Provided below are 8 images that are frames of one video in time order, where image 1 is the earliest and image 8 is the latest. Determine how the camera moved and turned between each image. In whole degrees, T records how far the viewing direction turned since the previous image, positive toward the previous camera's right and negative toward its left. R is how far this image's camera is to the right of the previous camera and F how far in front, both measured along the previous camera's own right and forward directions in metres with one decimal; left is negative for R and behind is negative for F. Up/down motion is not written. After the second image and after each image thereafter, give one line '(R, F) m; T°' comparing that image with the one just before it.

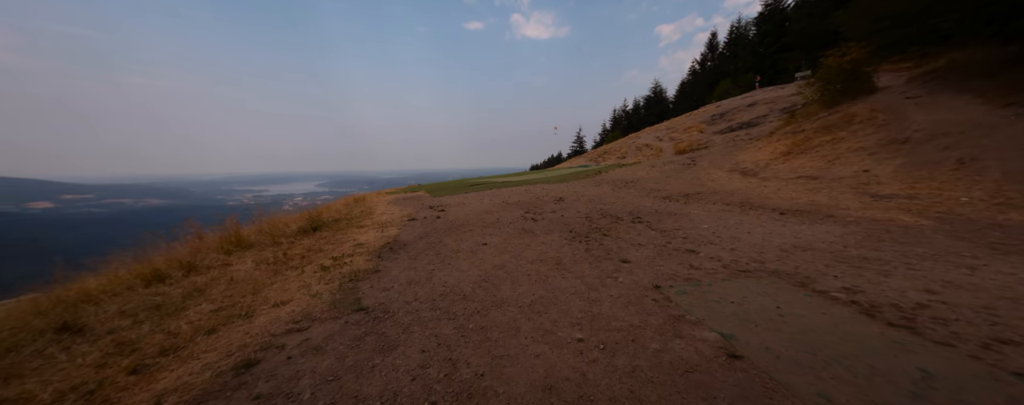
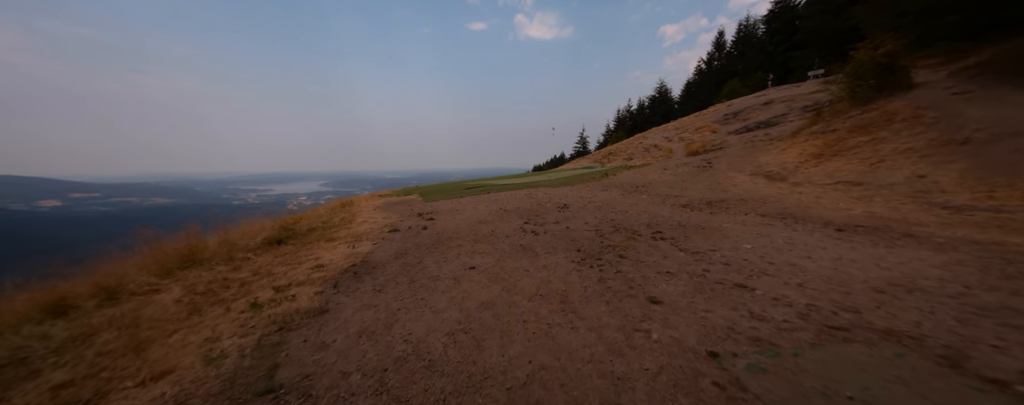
(+0.2, +1.5) m; 0°
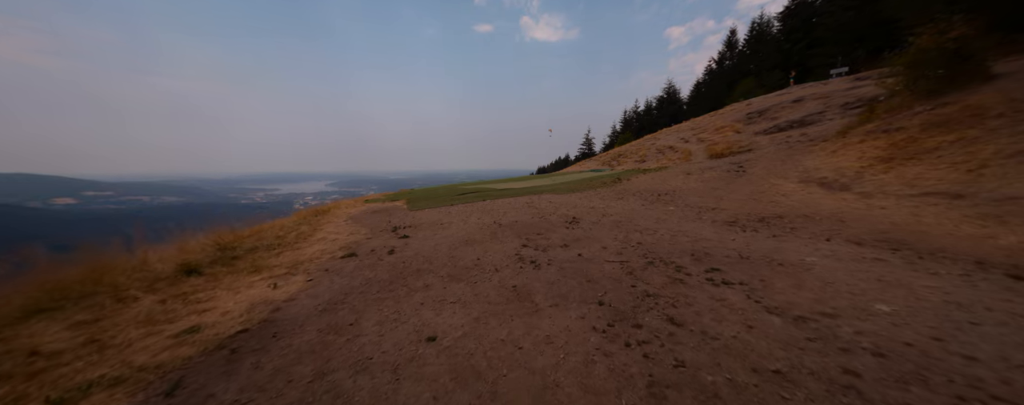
(+0.2, +2.4) m; -1°
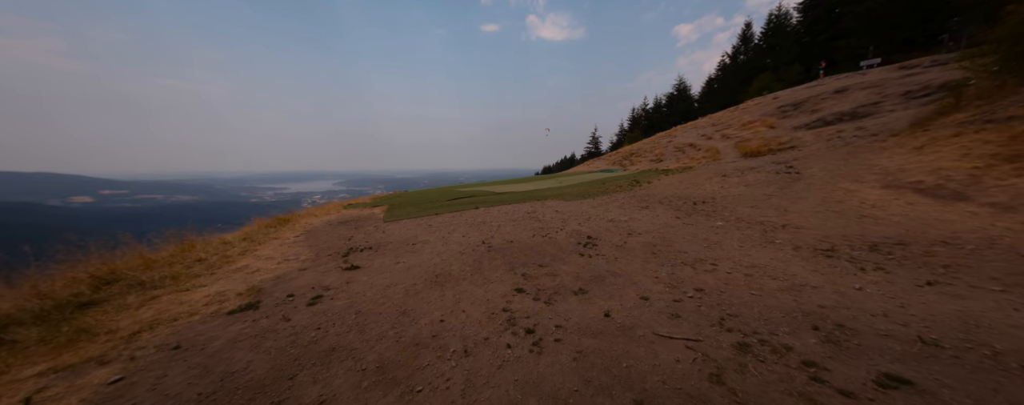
(+0.3, +2.7) m; -1°
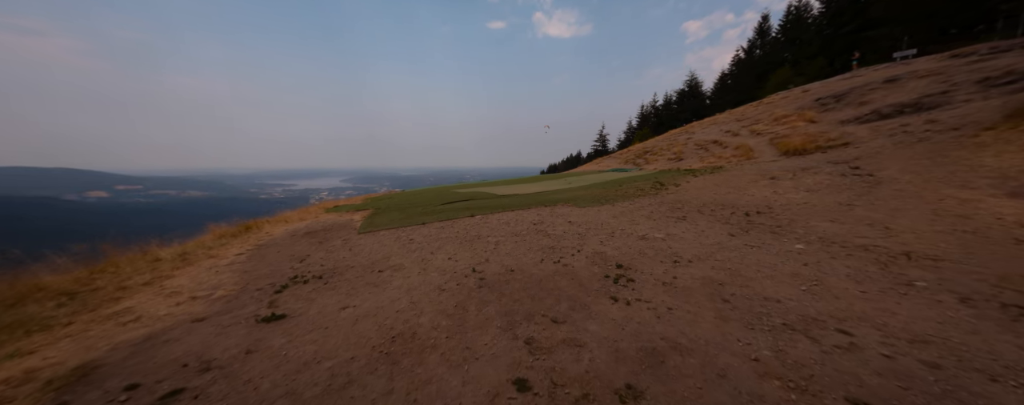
(+0.1, +2.2) m; -1°
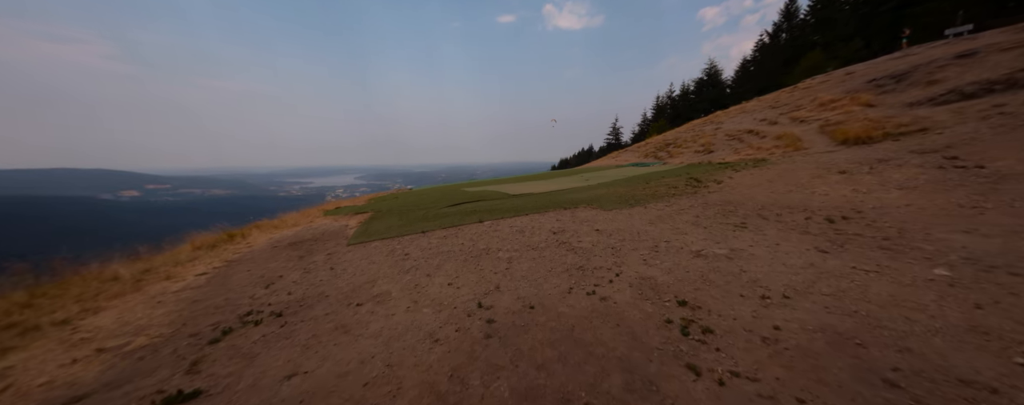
(-0.1, +1.6) m; -2°
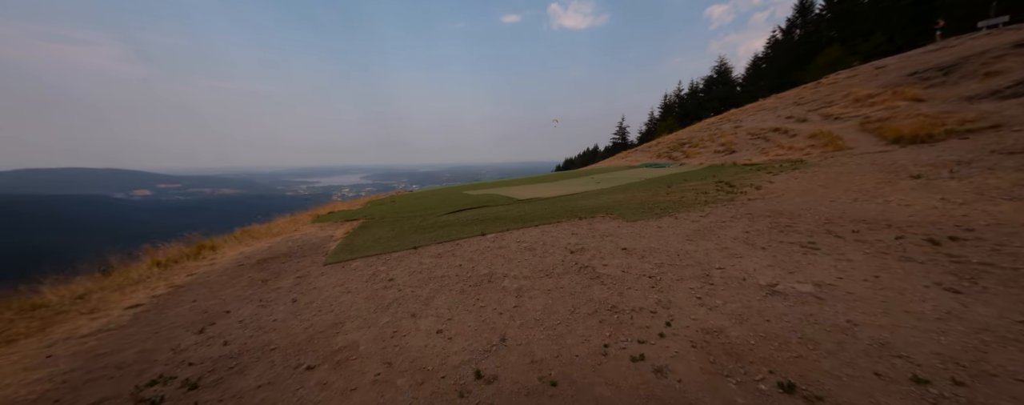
(-0.1, +1.4) m; -1°
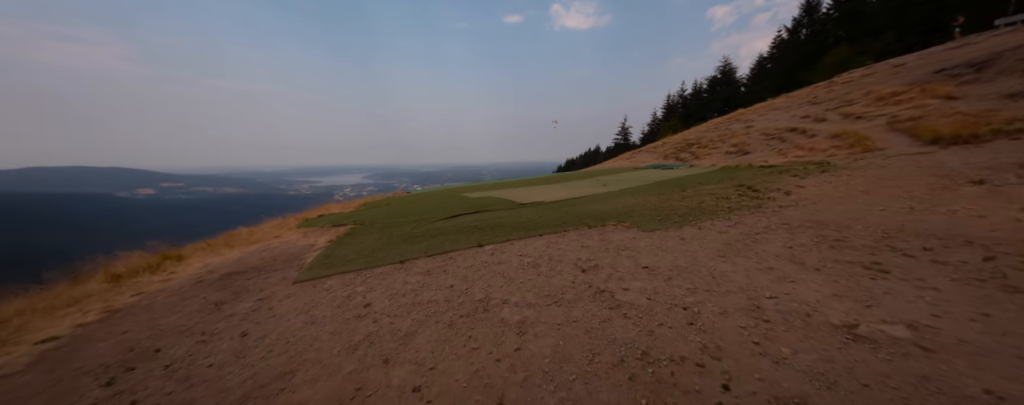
(0.0, +1.0) m; 0°
